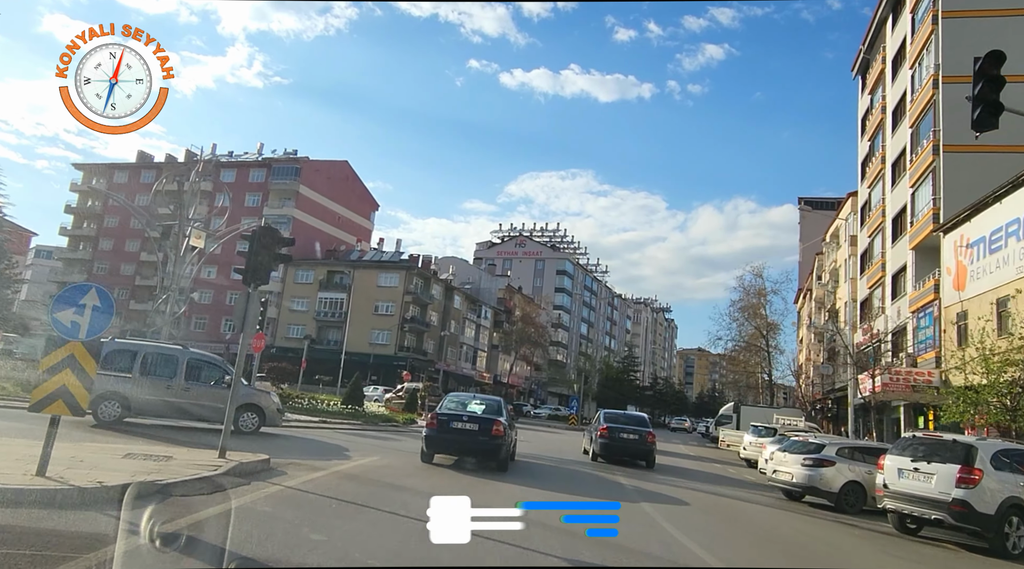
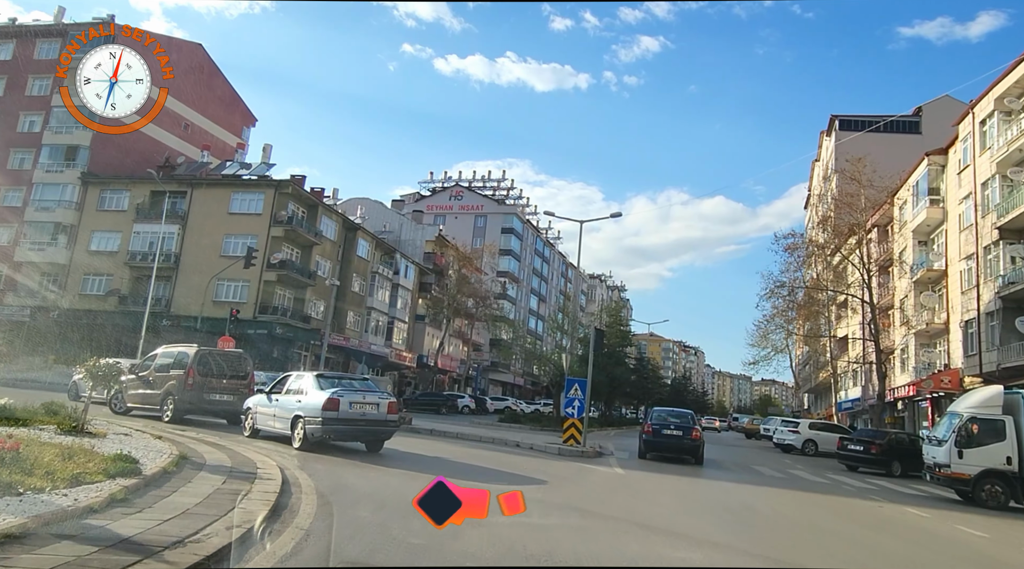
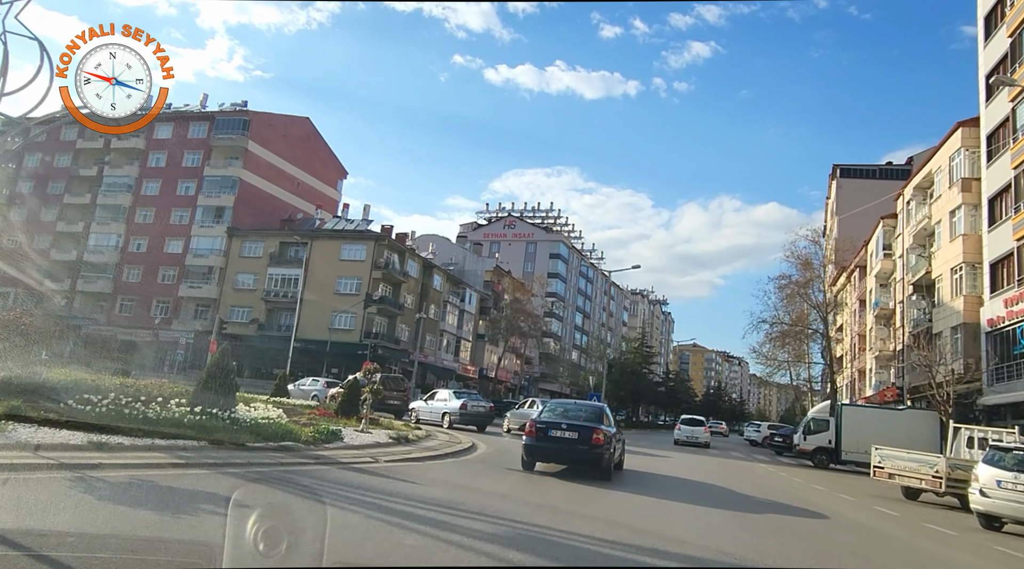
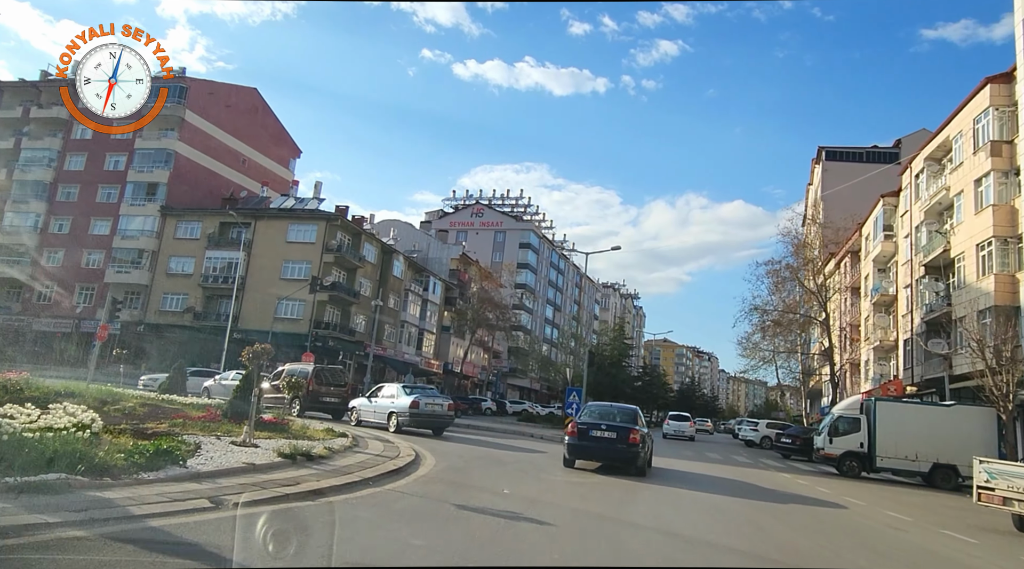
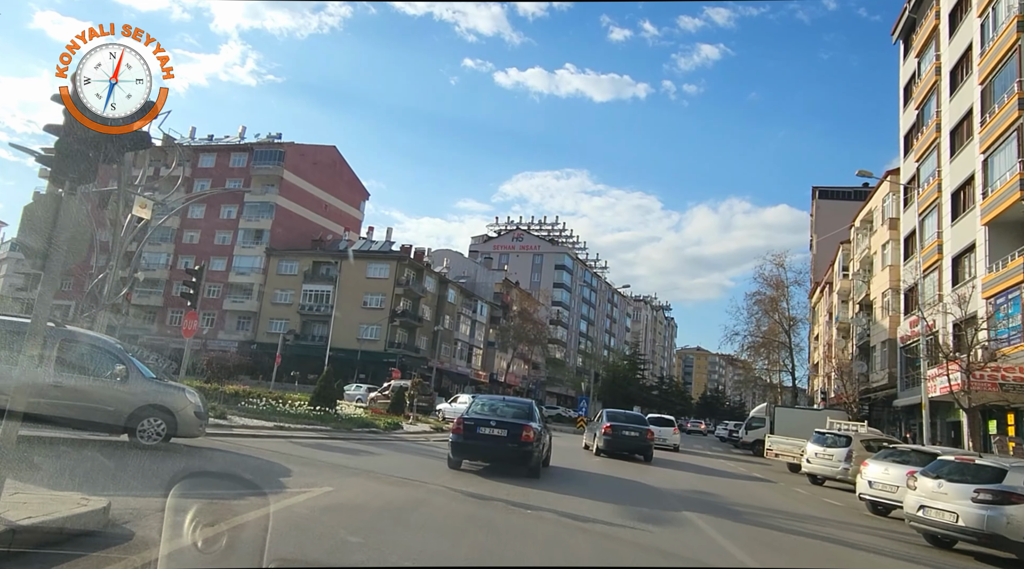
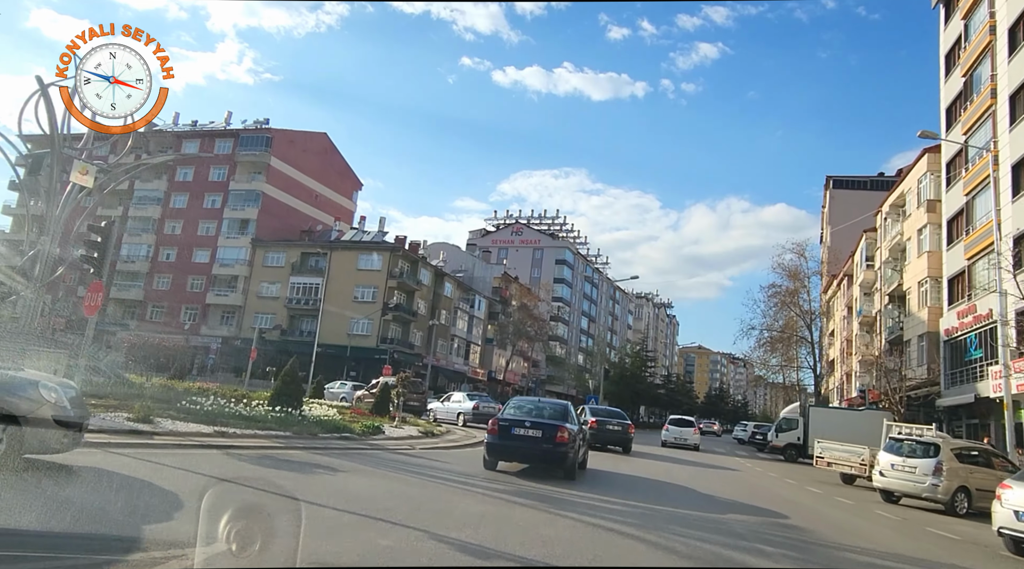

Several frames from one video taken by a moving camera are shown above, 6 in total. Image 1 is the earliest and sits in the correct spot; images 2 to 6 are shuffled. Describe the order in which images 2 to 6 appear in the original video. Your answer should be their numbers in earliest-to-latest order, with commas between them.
5, 6, 3, 4, 2
